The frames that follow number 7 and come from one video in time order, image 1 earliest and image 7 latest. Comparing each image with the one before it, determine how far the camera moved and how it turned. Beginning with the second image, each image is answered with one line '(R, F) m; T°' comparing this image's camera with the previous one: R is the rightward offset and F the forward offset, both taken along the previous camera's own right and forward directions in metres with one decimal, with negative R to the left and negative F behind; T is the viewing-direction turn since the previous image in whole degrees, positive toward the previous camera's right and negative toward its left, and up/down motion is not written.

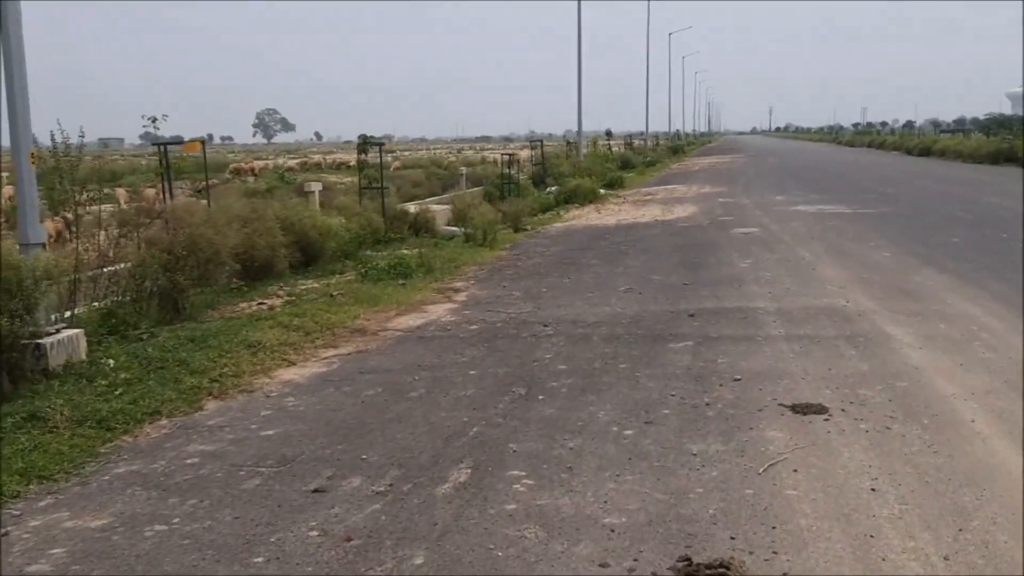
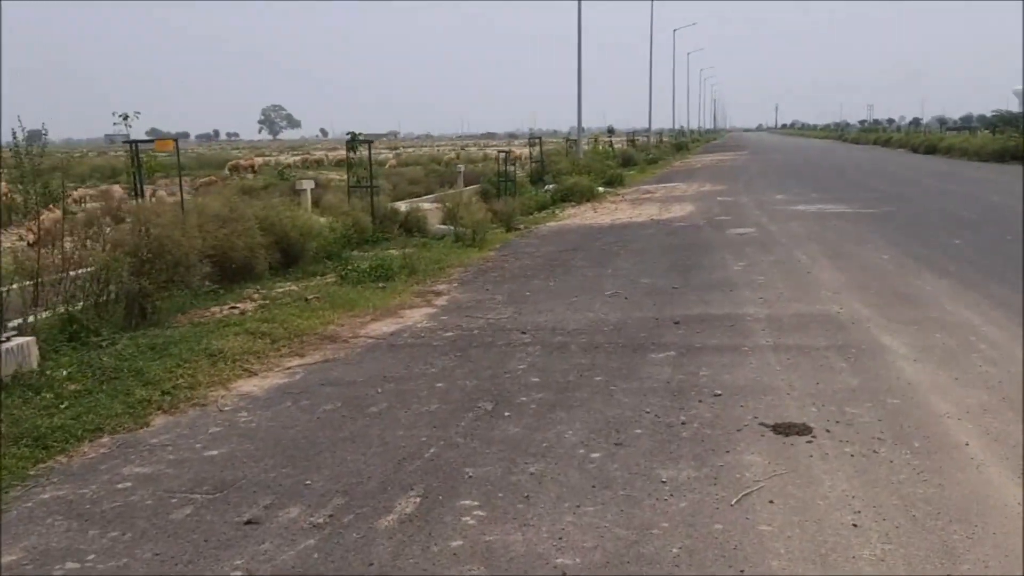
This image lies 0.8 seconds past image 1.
(+0.3, +0.4) m; 0°
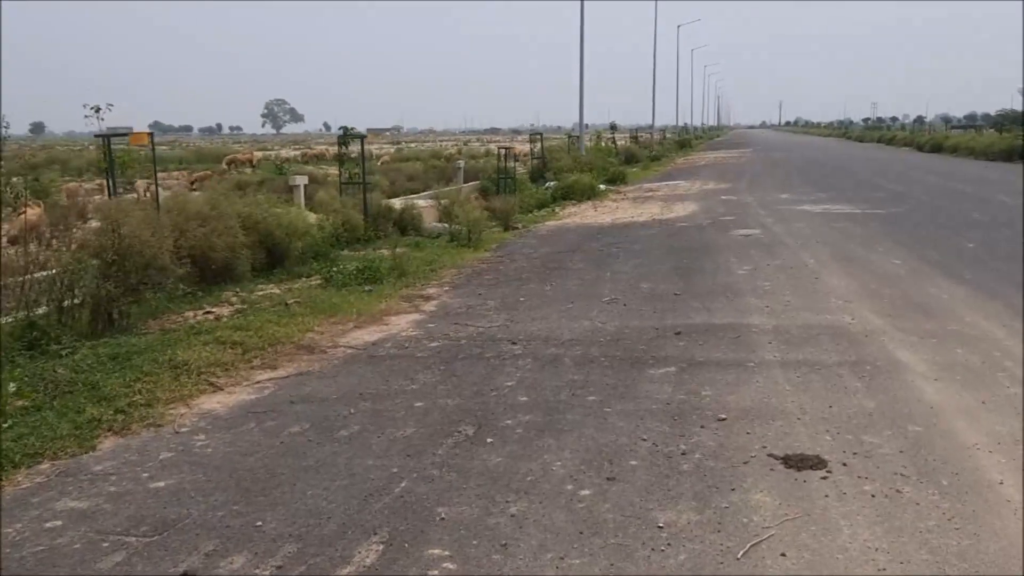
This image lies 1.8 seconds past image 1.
(+0.1, +0.6) m; 0°
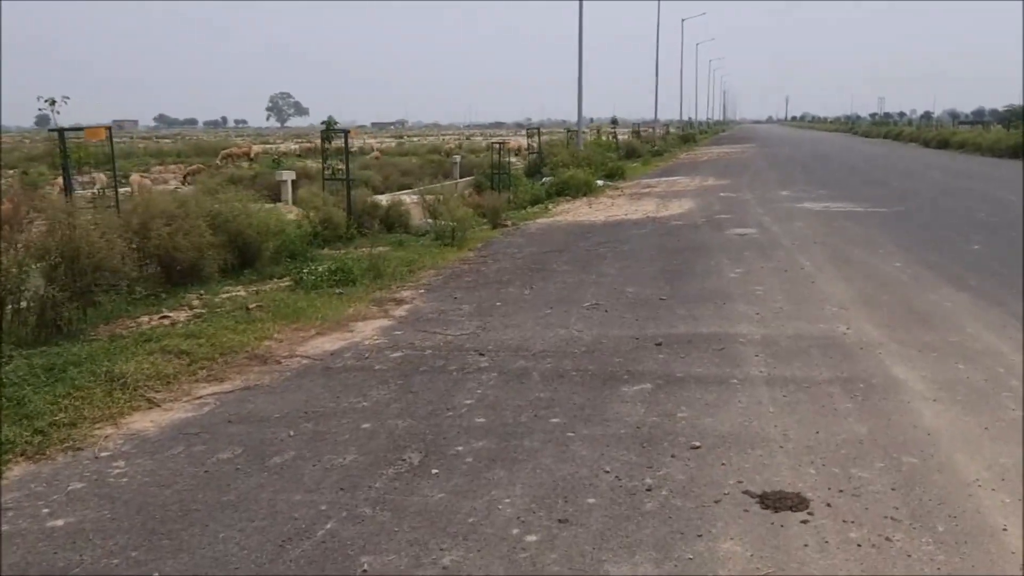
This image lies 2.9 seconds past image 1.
(+0.3, +0.6) m; 0°
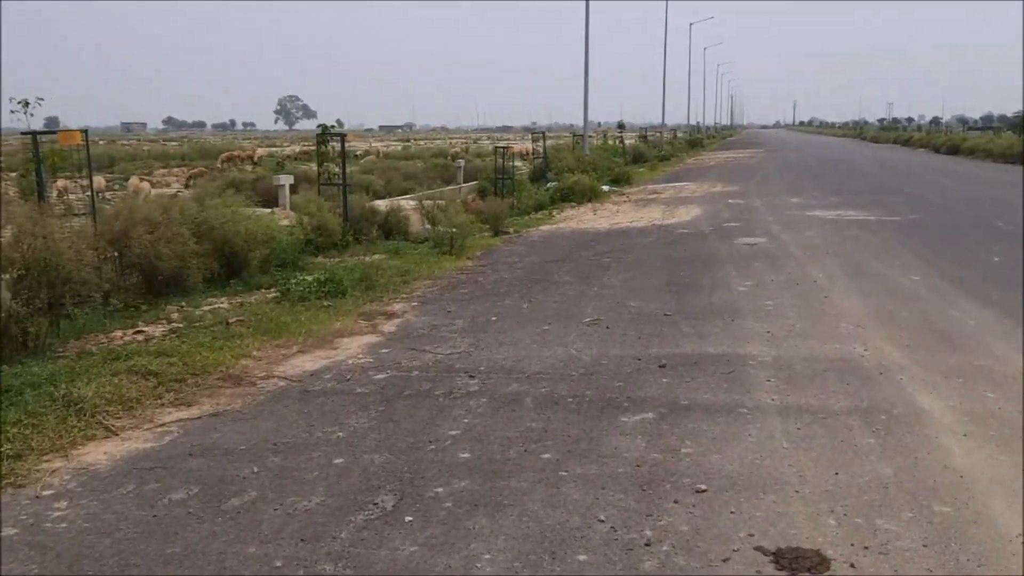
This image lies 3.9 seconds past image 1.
(+0.1, +0.5) m; 0°
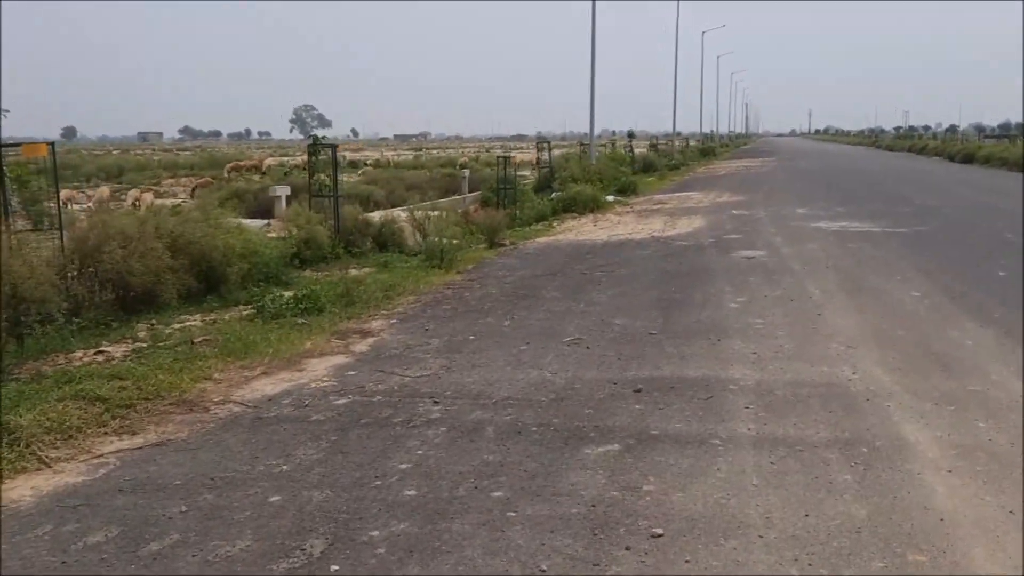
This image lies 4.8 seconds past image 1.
(+0.3, +0.4) m; -1°
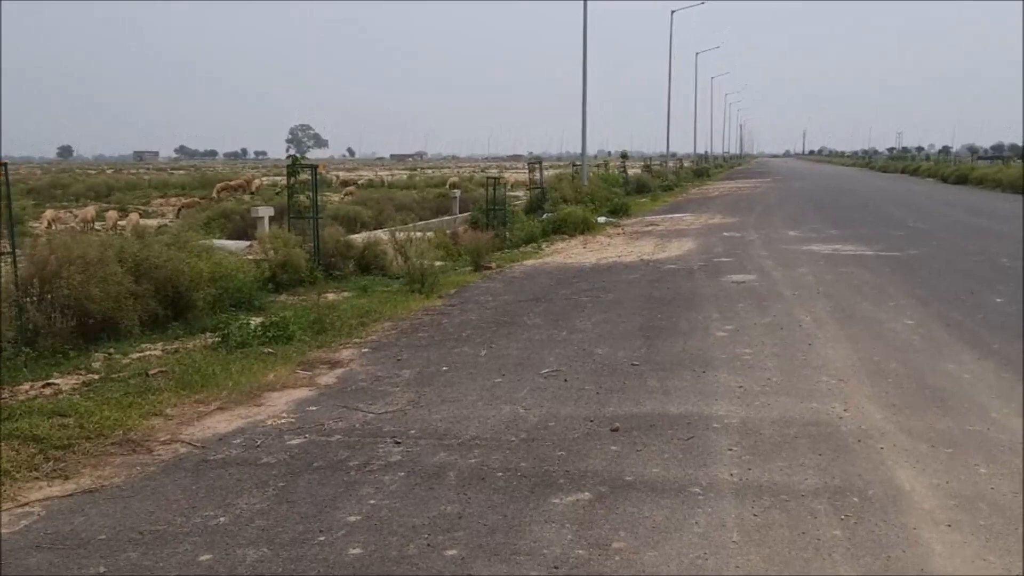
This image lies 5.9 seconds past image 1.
(+0.2, +0.5) m; 0°
